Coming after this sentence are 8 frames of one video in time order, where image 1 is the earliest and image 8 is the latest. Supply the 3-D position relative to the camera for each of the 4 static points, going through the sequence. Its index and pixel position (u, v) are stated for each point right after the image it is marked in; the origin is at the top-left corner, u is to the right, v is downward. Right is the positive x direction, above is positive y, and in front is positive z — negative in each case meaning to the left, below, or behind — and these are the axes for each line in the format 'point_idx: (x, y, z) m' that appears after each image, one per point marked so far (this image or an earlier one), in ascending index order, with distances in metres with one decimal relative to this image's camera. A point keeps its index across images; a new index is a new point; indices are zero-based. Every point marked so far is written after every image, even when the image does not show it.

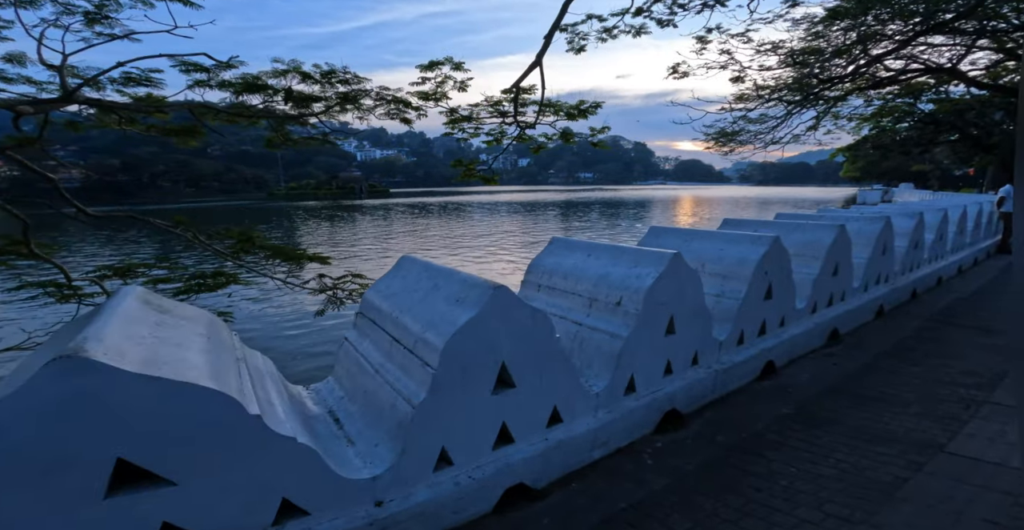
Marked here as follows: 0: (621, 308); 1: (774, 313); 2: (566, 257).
0: (+0.6, -0.3, +3.2) m
1: (+2.1, -0.4, +4.5) m
2: (+0.4, 0.0, +3.9) m
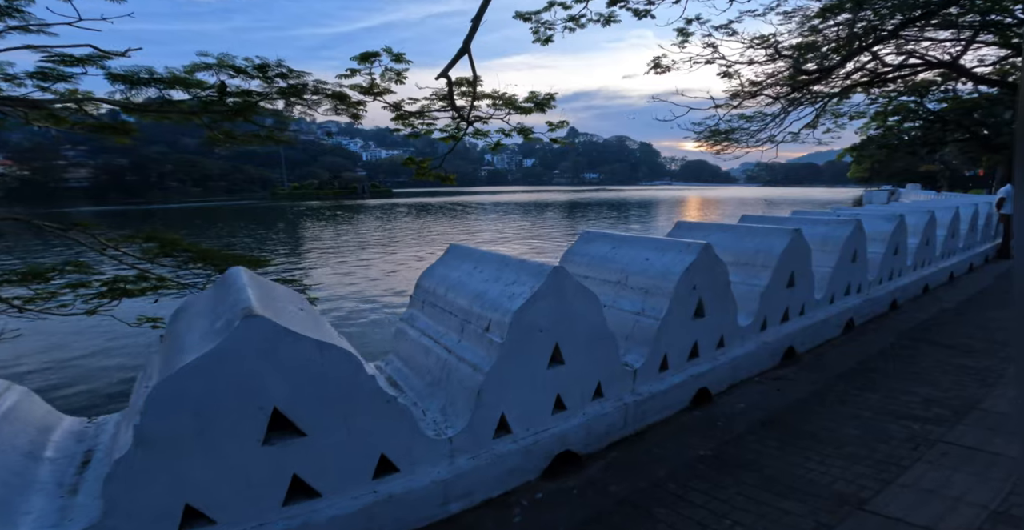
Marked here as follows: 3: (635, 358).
0: (-0.1, -0.3, +2.7) m
1: (+1.4, -0.5, +4.0) m
2: (-0.4, 0.0, +3.4) m
3: (+0.8, -0.6, +3.5) m
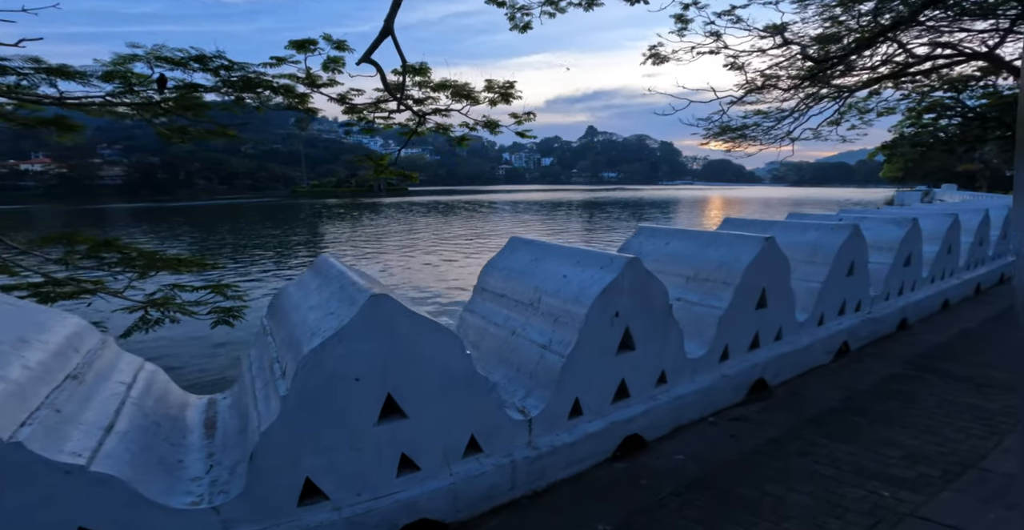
0: (-0.8, -0.4, +2.1) m
1: (+0.8, -0.6, +3.3) m
2: (-1.0, -0.1, +2.7) m
3: (+0.1, -0.7, +2.8) m
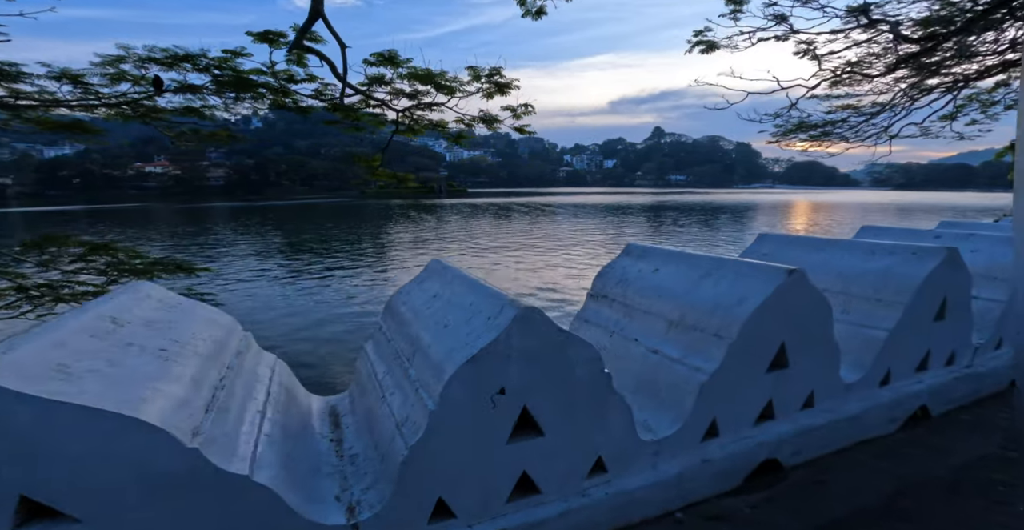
0: (-1.5, -0.6, +1.4) m
1: (+0.2, -0.8, +2.4) m
2: (-1.6, -0.3, +2.1) m
3: (-0.5, -0.9, +2.0) m
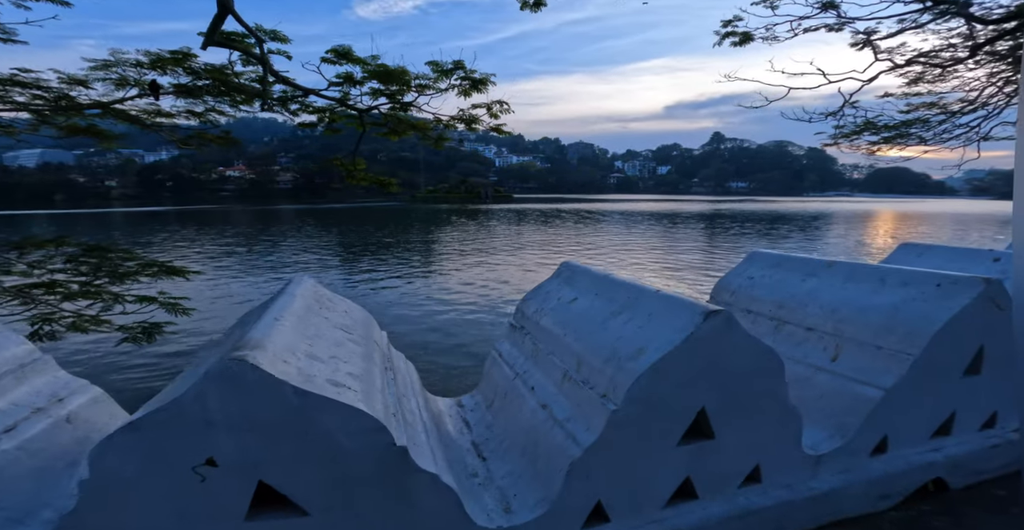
0: (-2.3, -0.6, +1.0) m
1: (-0.5, -0.9, +1.8) m
2: (-2.3, -0.3, +1.8) m
3: (-1.2, -0.9, +1.6) m
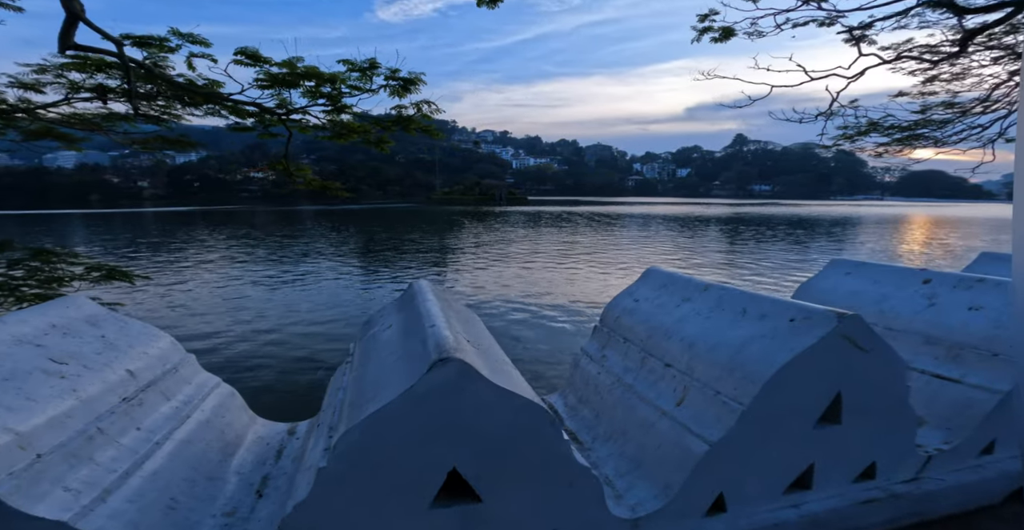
0: (-2.6, -0.6, +1.0) m
1: (-0.8, -0.9, +1.8) m
2: (-2.6, -0.3, +1.8) m
3: (-1.6, -1.0, +1.5) m
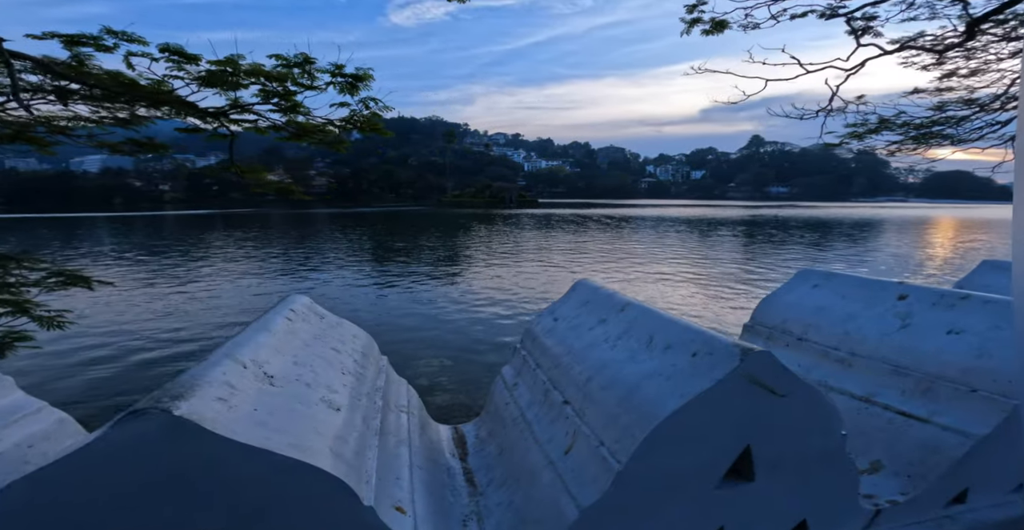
0: (-2.9, -0.7, +1.0) m
1: (-1.0, -0.9, +1.6) m
2: (-2.8, -0.4, +1.7) m
3: (-1.7, -1.0, +1.4) m
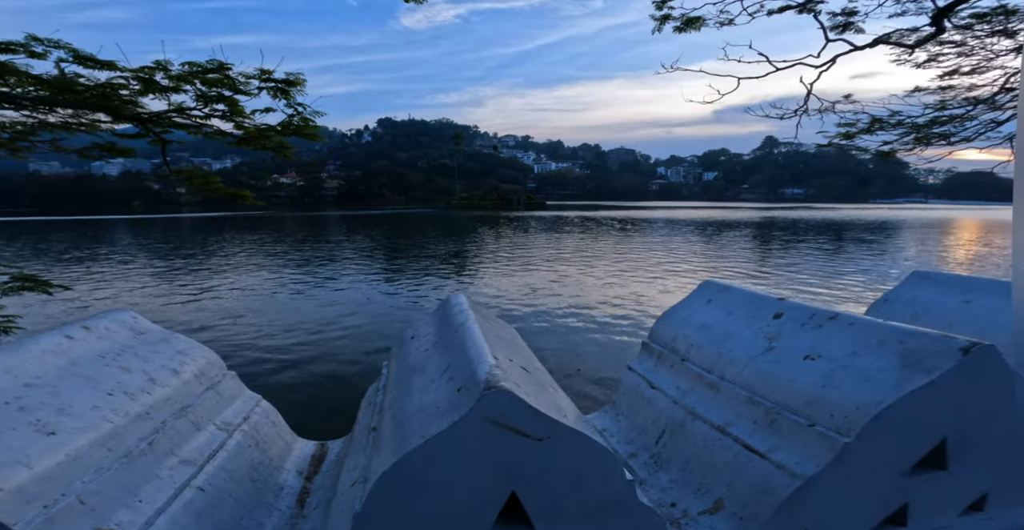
0: (-3.1, -0.7, +1.0) m
1: (-1.2, -1.0, +1.6) m
2: (-3.1, -0.4, +1.7) m
3: (-2.0, -1.0, +1.4) m
